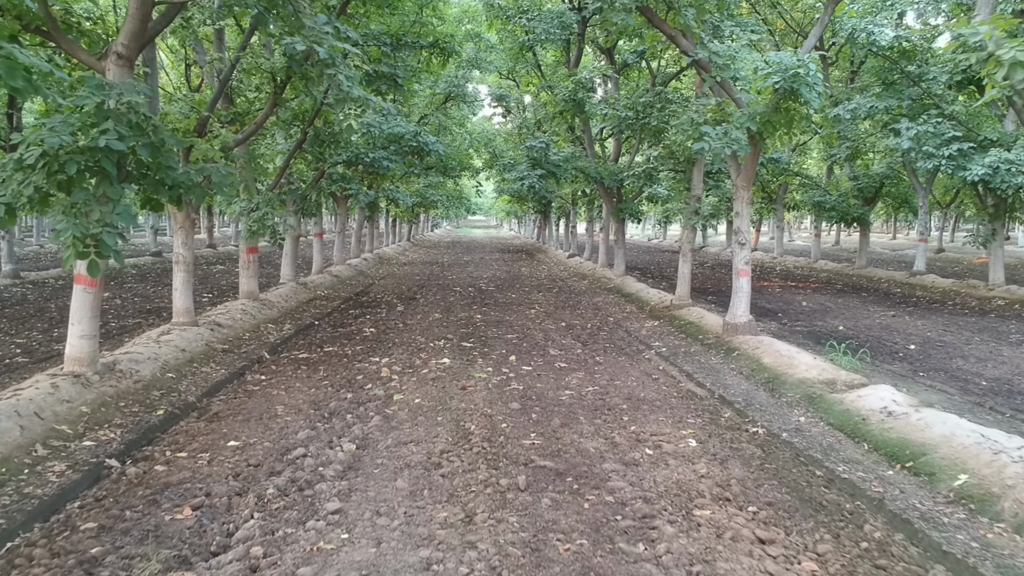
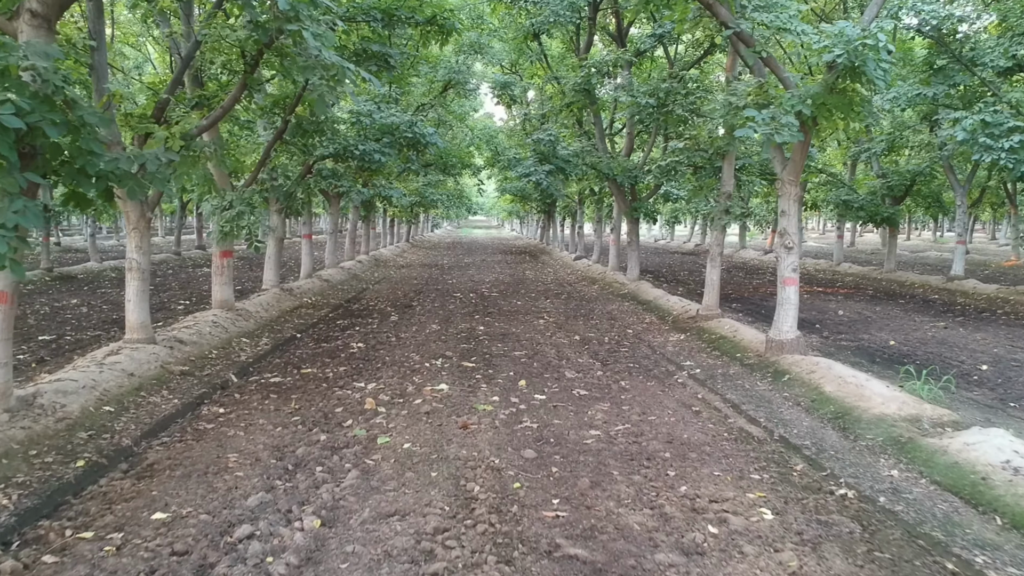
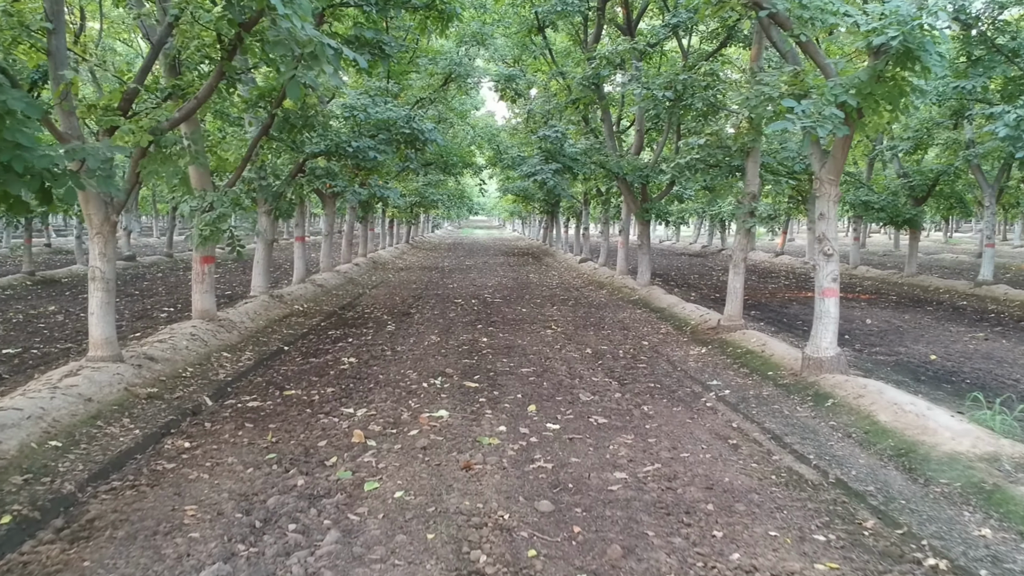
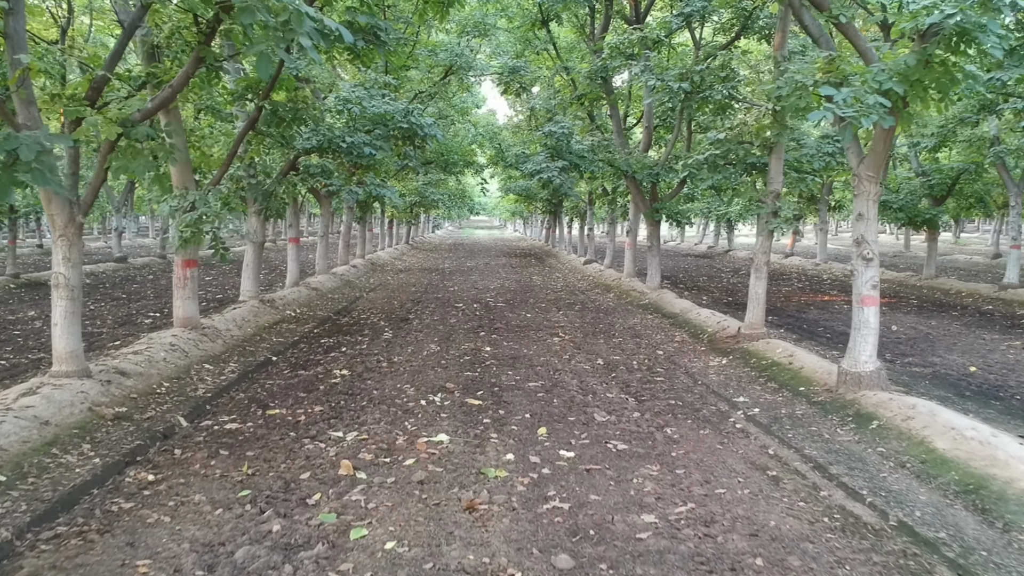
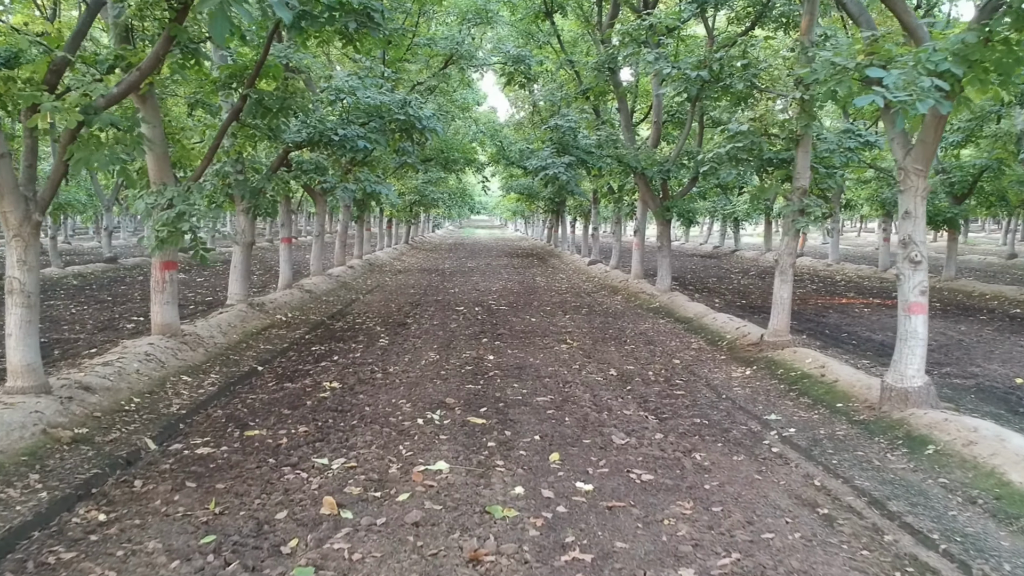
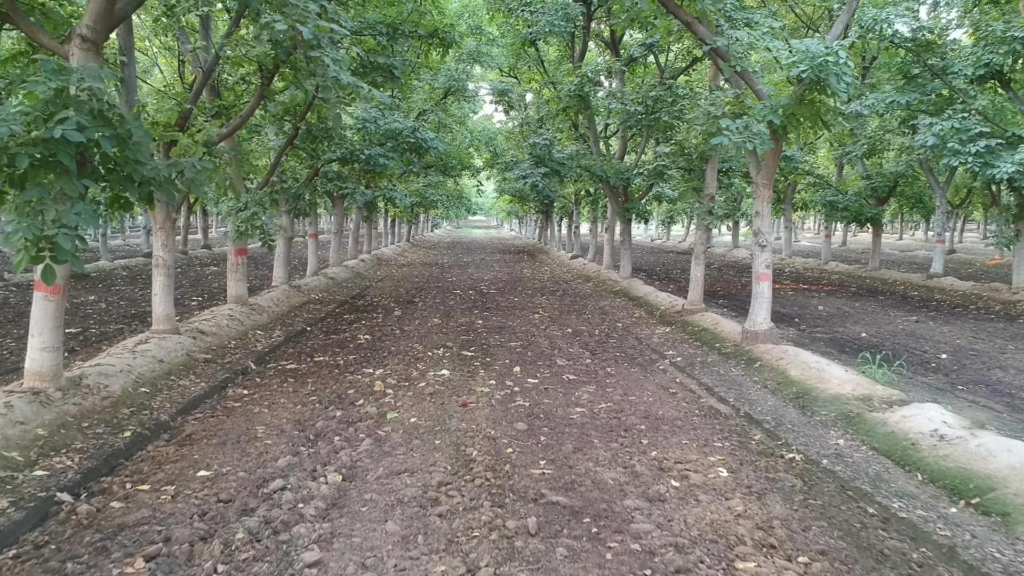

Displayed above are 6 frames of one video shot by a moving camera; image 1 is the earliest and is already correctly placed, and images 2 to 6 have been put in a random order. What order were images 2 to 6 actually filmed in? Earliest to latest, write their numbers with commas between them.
6, 2, 3, 4, 5
